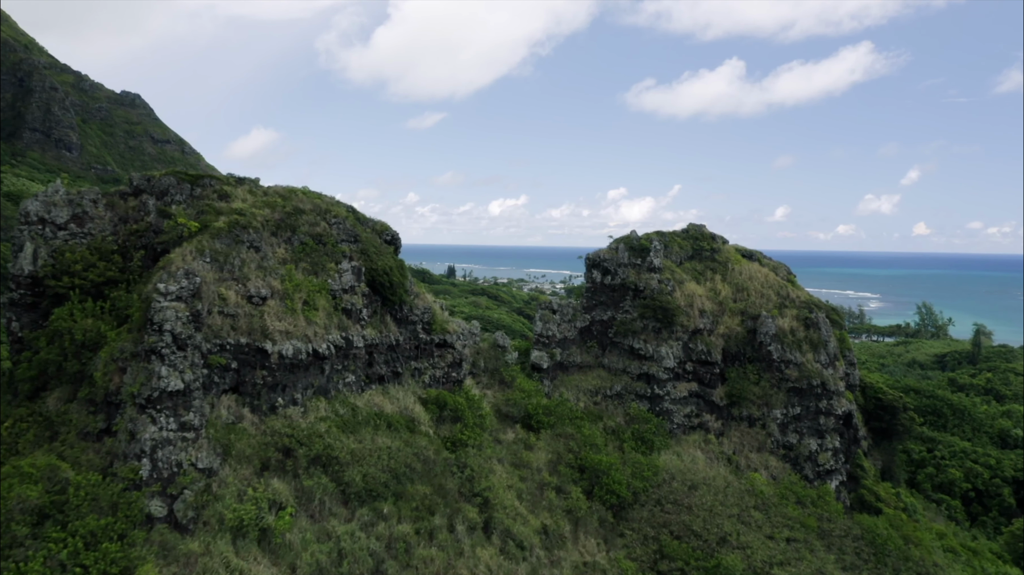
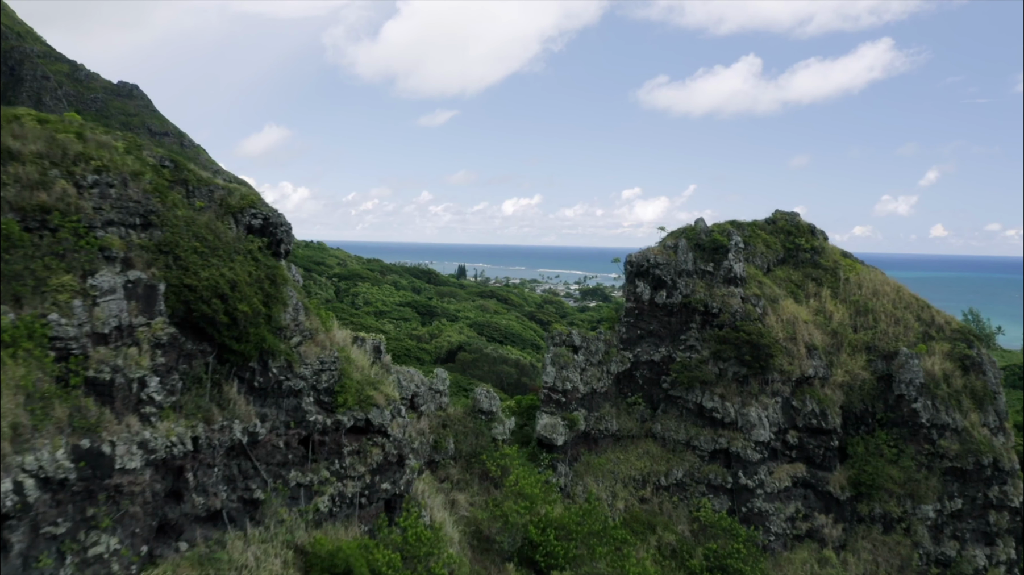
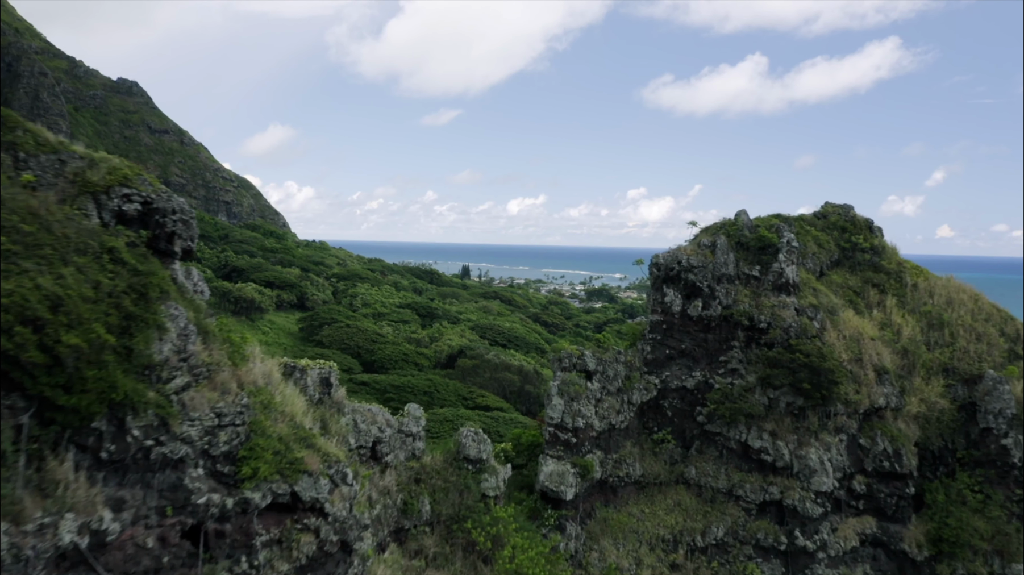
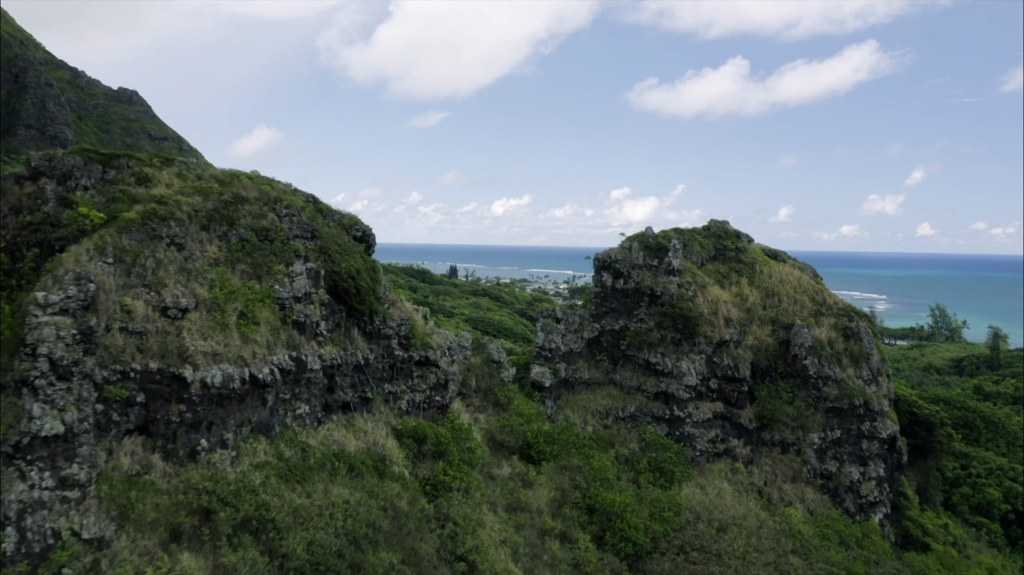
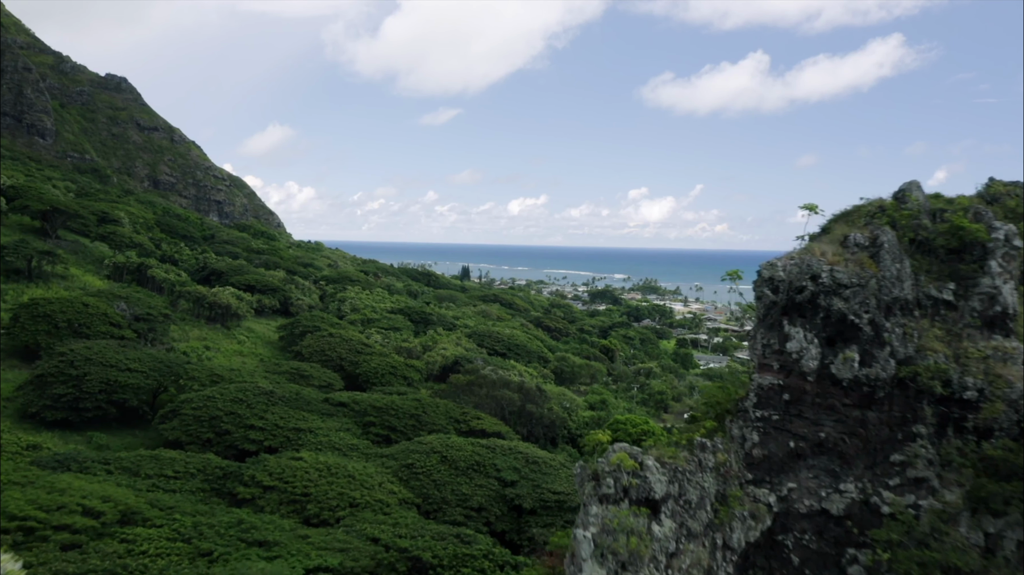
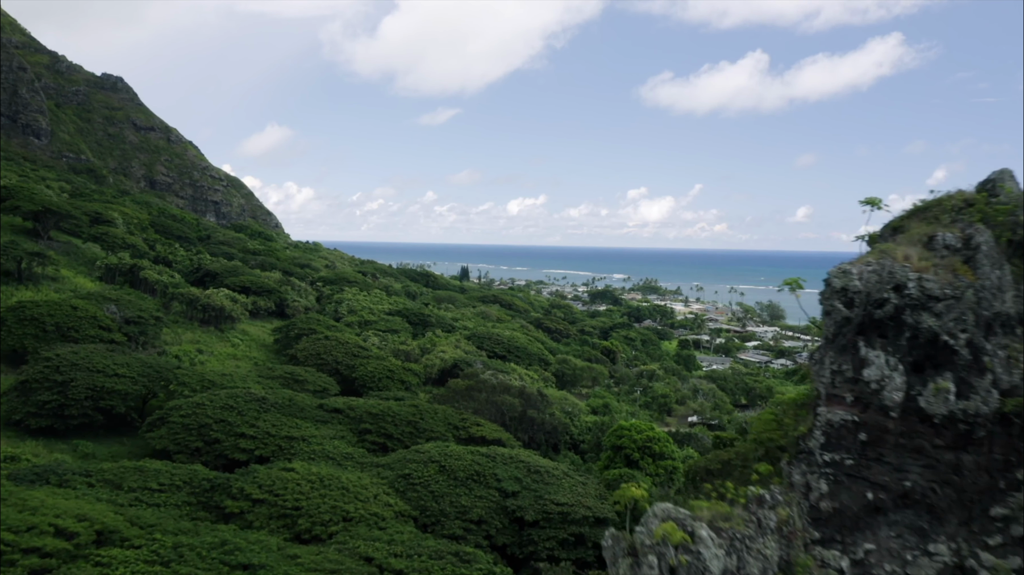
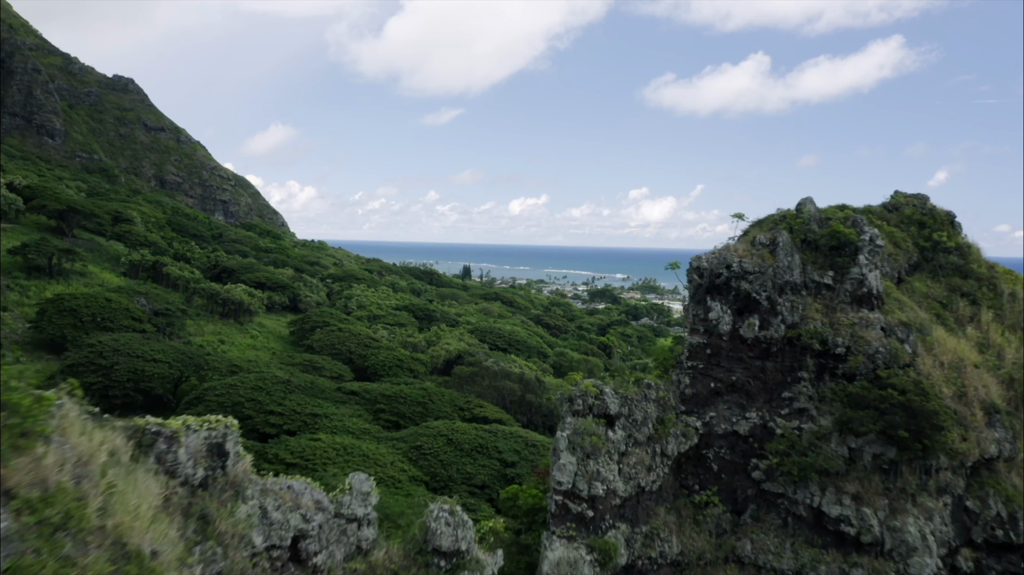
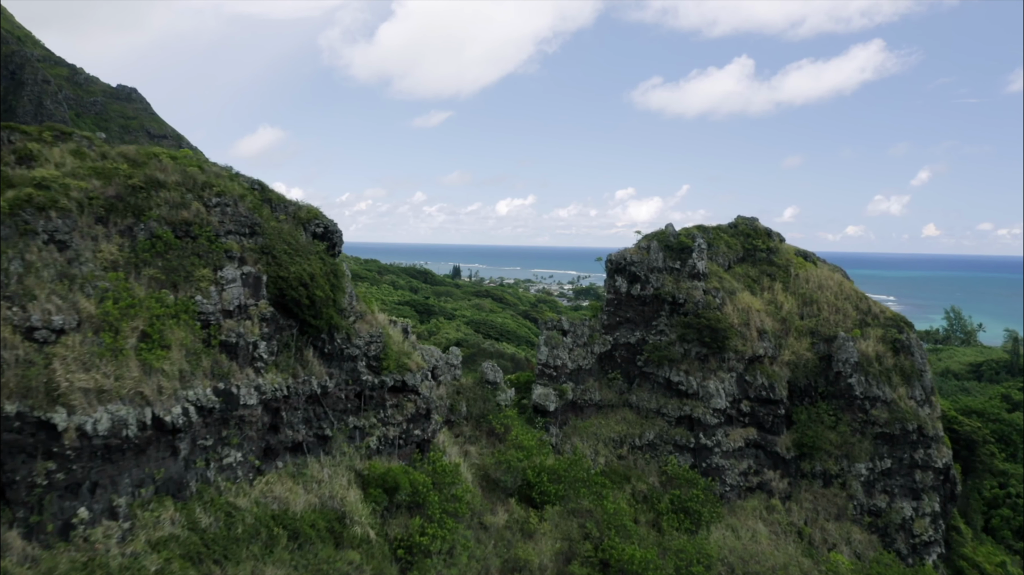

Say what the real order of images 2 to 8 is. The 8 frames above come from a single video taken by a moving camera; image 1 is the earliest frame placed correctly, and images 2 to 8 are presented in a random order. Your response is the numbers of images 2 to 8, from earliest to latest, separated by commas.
4, 8, 2, 3, 7, 5, 6
